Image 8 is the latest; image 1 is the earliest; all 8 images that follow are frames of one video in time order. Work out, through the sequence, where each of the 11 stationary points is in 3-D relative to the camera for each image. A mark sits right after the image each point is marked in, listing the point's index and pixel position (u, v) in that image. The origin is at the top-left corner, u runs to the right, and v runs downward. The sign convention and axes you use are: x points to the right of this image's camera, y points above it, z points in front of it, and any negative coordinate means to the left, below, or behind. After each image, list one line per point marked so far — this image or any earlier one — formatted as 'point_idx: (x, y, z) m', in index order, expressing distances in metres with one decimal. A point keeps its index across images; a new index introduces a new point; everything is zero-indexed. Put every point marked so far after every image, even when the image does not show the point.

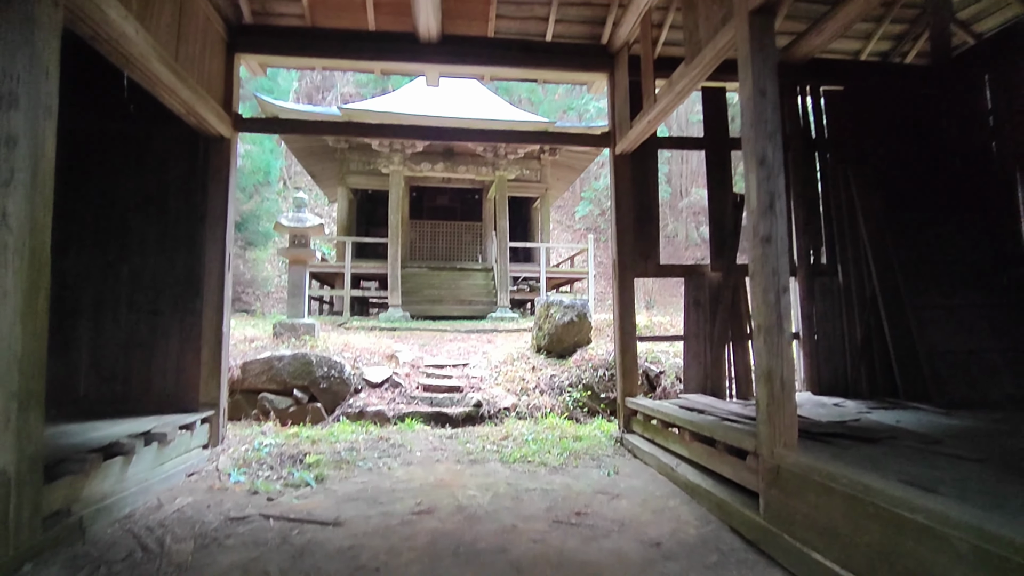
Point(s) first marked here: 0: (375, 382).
0: (-1.3, -0.9, +5.3) m
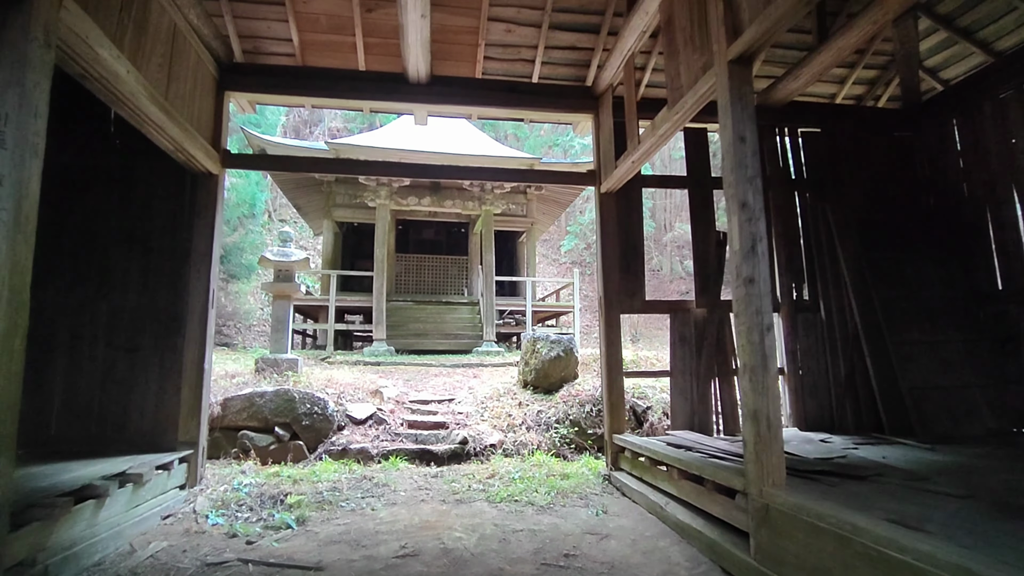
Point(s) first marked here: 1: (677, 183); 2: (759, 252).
0: (-1.4, -1.2, +5.2) m
1: (+1.3, +0.8, +4.5) m
2: (+1.0, +0.2, +2.4) m
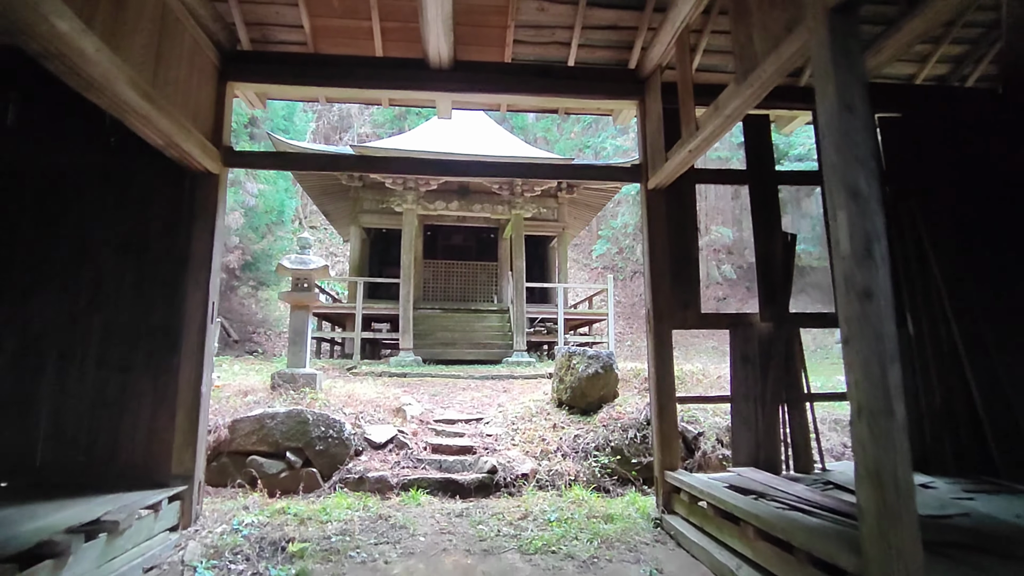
0: (-1.1, -1.3, +4.7) m
1: (+1.5, +0.7, +3.9) m
2: (+1.2, +0.1, +1.8) m
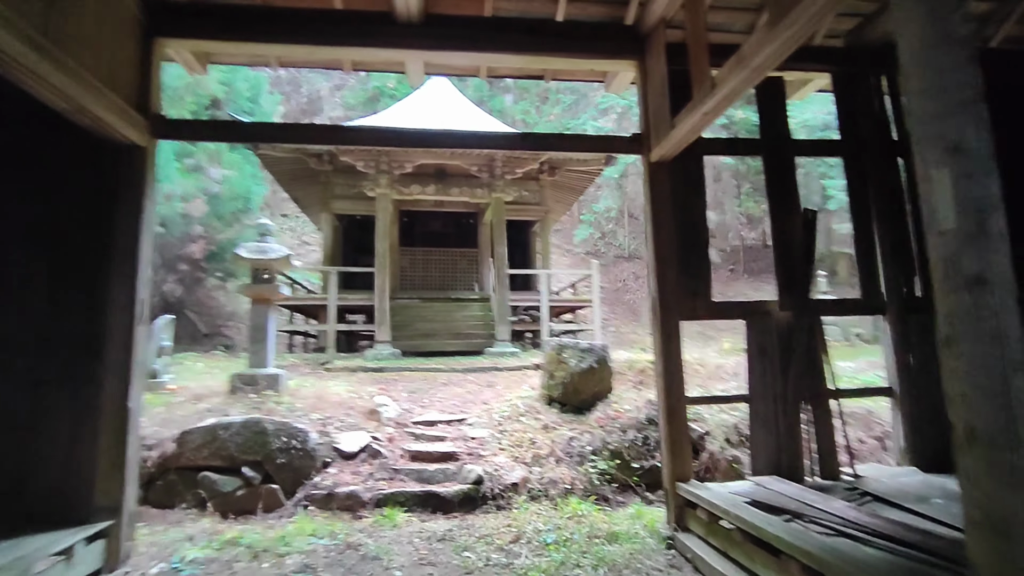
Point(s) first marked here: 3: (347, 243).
0: (-1.2, -1.2, +4.2) m
1: (+1.4, +0.8, +3.4) m
2: (+1.1, +0.1, +1.4) m
3: (-4.1, +1.1, +14.2) m
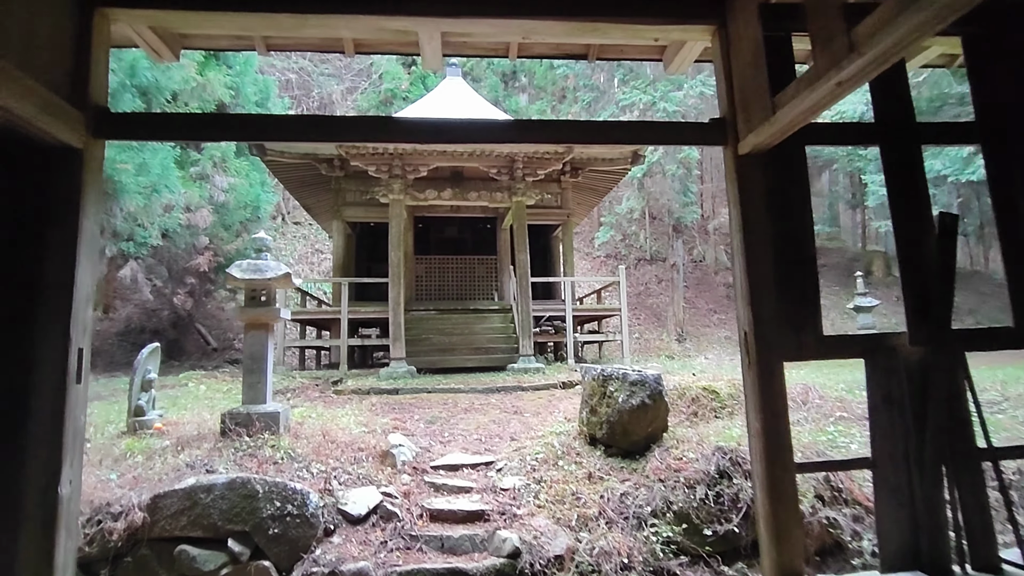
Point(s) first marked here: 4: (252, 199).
0: (-1.0, -1.4, +3.5) m
1: (+1.6, +0.7, +2.6) m
2: (+1.3, 0.0, +0.6) m
3: (-3.6, +0.9, +13.6) m
4: (-6.0, +2.1, +13.2) m
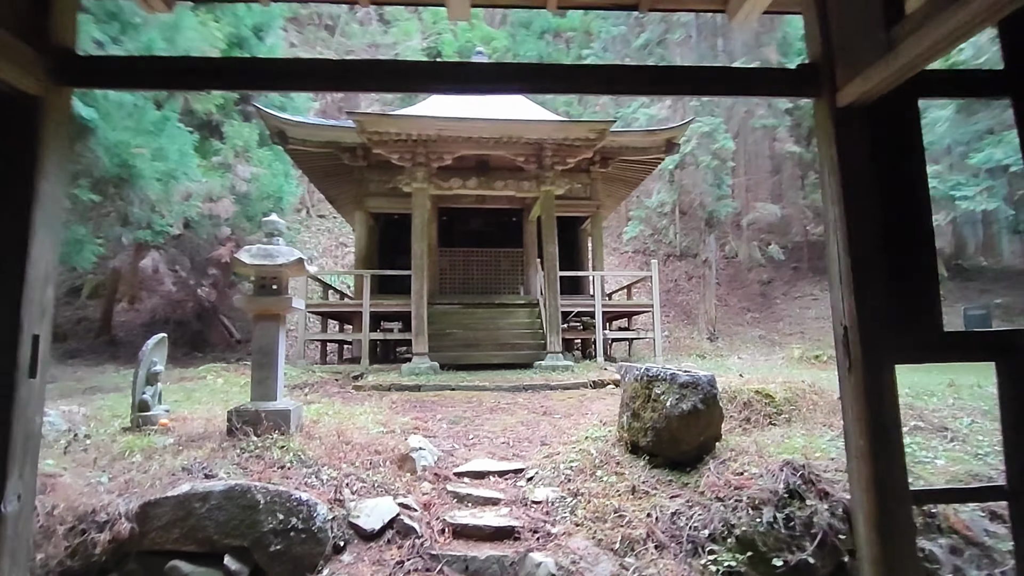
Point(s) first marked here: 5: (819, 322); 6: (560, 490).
0: (-0.8, -1.3, +3.1) m
1: (+1.8, +0.8, +2.1) m
2: (+1.4, +0.1, +0.1) m
3: (-3.0, +1.0, +13.3) m
4: (-5.4, +2.2, +13.0) m
5: (+9.9, -1.1, +18.4) m
6: (+0.3, -1.3, +3.6) m
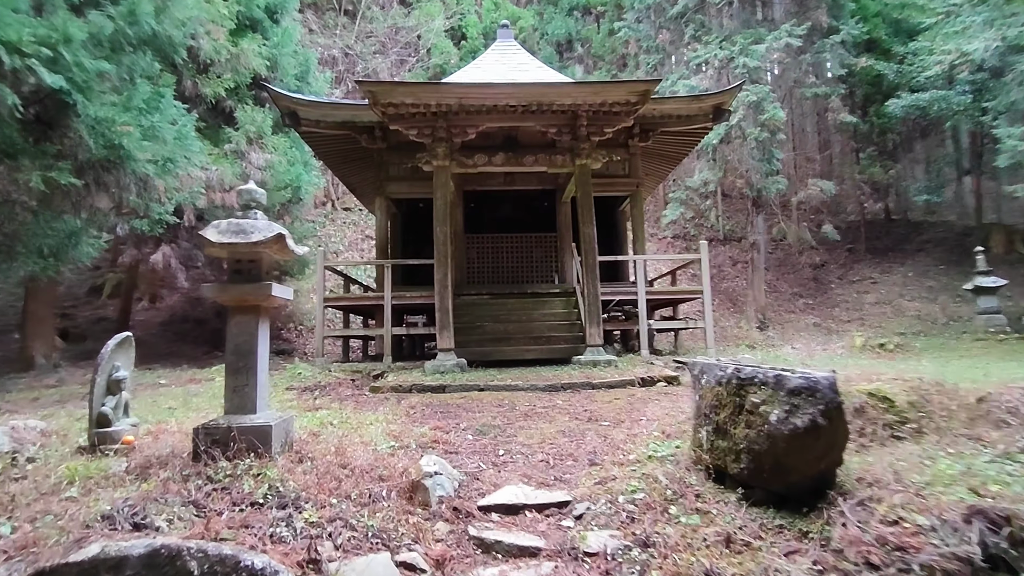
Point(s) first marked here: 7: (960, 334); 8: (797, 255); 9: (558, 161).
0: (-0.6, -1.2, +2.2) m
1: (+1.9, +0.9, +1.0) m
2: (+1.4, +0.2, -1.0) m
3: (-2.3, +1.2, +12.4) m
4: (-4.8, +2.4, +12.3) m
5: (+10.9, -0.6, +16.9) m
6: (+0.5, -1.2, +2.6) m
7: (+11.4, -1.2, +14.5) m
8: (+9.9, +1.1, +19.8) m
9: (+0.7, +2.0, +9.1) m
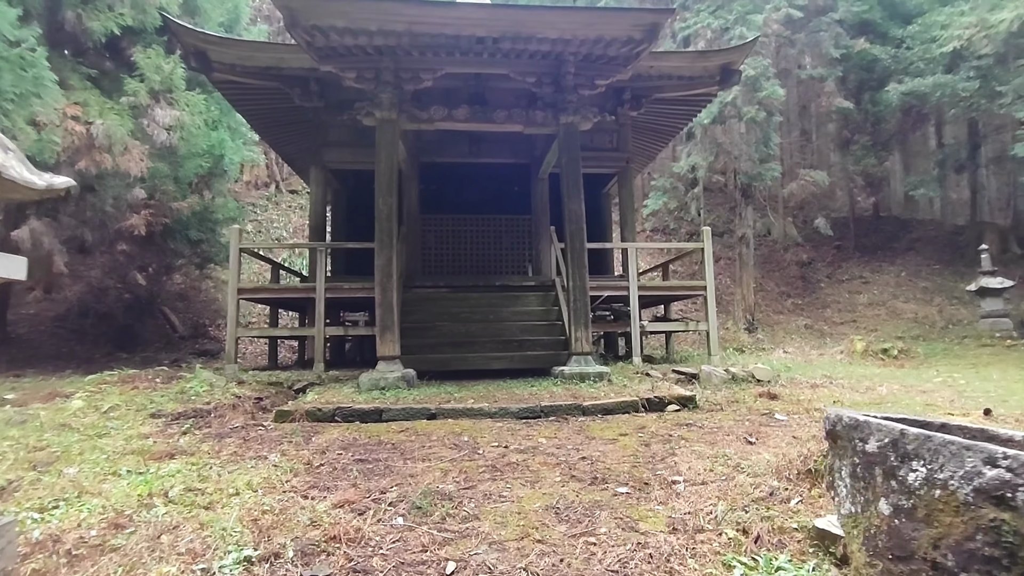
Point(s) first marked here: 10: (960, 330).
0: (-0.6, -1.1, +0.3) m
1: (+1.9, +1.0, -0.7) m
2: (+1.5, +0.2, -2.7) m
3: (-2.9, +1.4, +10.4) m
4: (-5.3, +2.6, +10.2) m
5: (+9.9, -0.6, +15.7) m
6: (+0.4, -1.1, +0.8) m
7: (+10.6, -1.2, +13.3) m
8: (+8.8, +1.2, +18.5) m
9: (+0.3, +2.1, +7.3) m
10: (+11.0, -1.0, +14.0) m
